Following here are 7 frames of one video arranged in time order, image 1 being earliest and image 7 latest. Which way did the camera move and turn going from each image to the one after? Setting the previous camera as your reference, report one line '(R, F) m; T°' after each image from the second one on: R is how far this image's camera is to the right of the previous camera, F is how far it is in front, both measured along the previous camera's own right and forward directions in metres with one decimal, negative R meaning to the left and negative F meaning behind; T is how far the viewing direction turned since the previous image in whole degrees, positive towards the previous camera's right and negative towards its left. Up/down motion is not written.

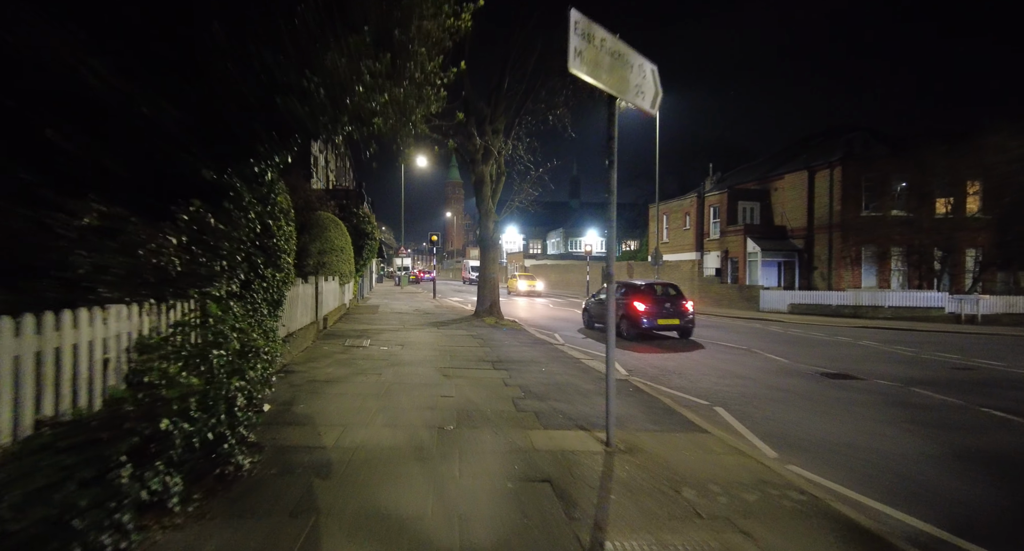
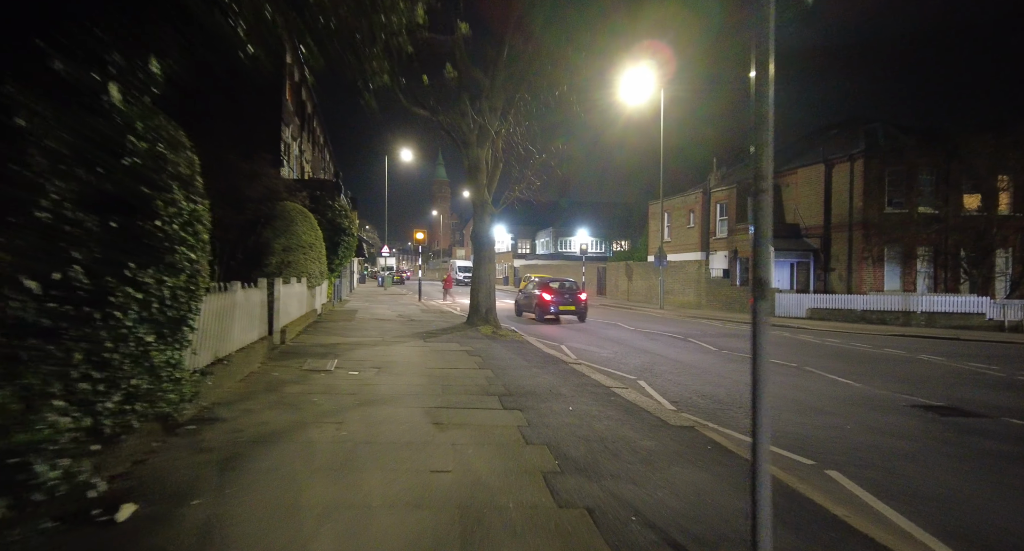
(-0.4, +2.5) m; +2°
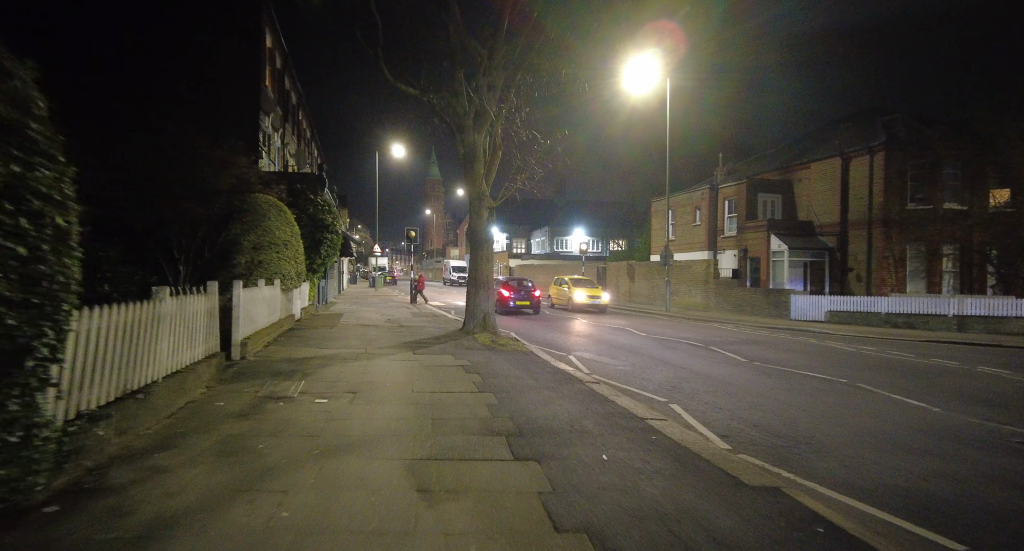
(-0.2, +1.7) m; +1°
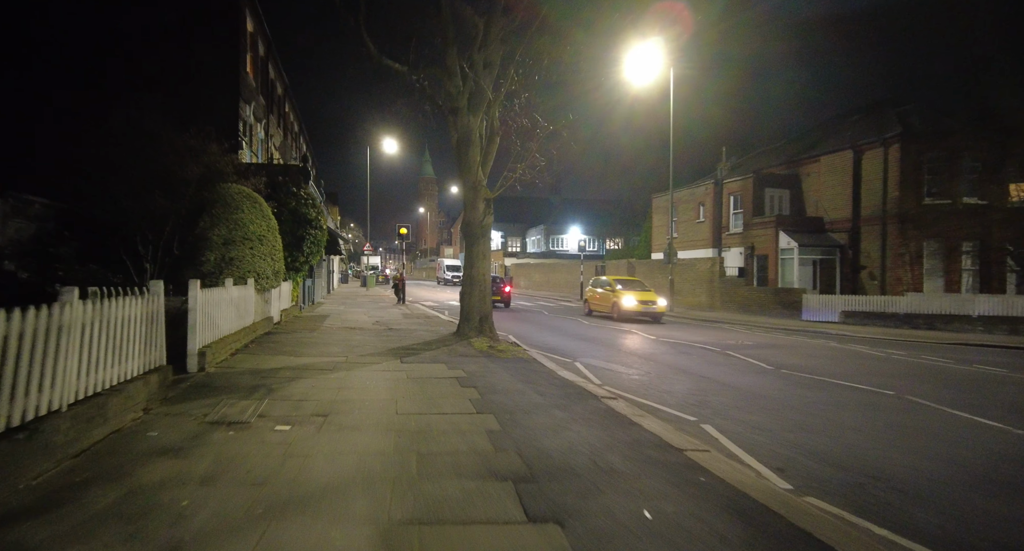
(-0.1, +1.3) m; +1°
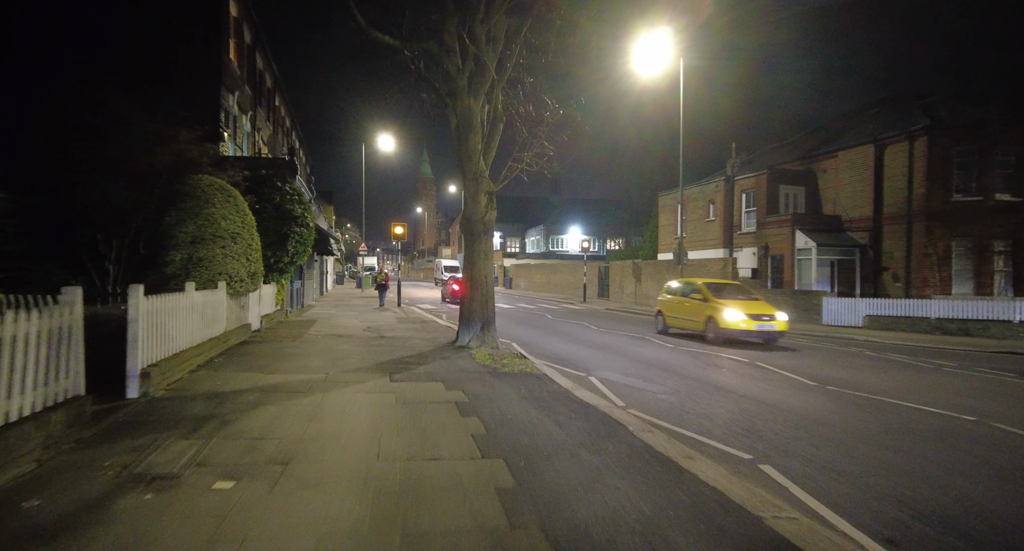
(-0.2, +1.4) m; 0°
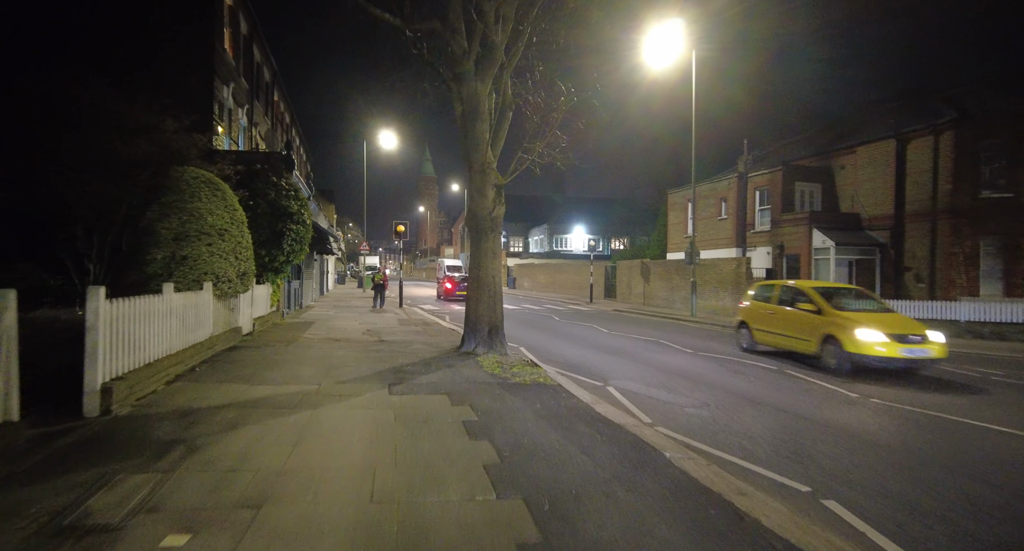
(-0.2, +0.9) m; 0°
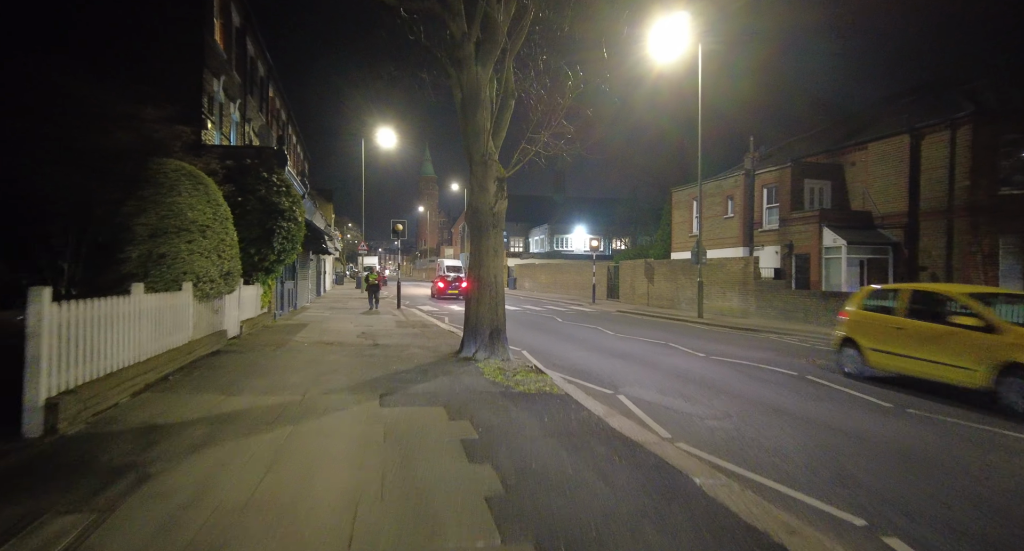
(-0.1, +0.7) m; 0°
